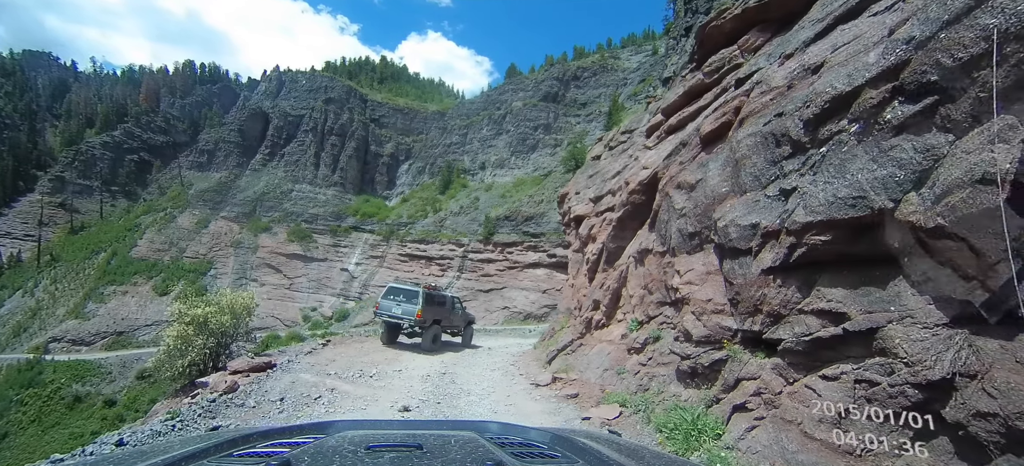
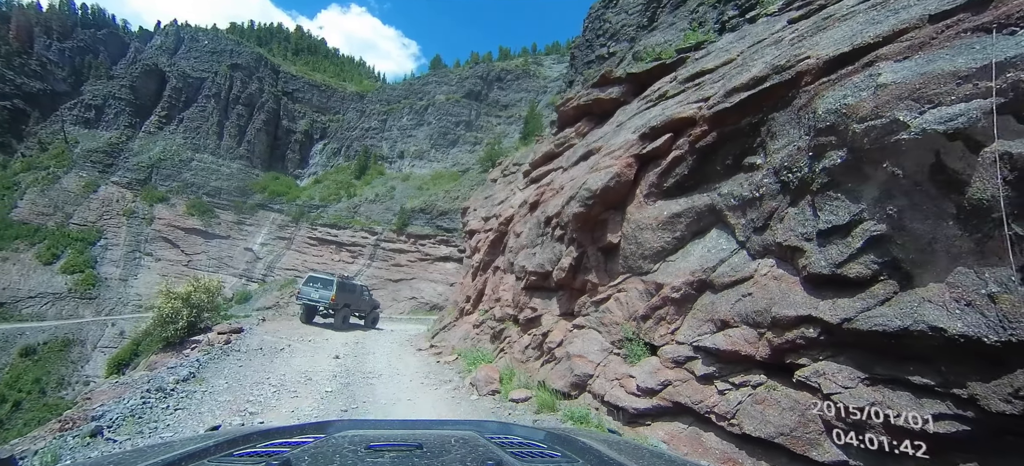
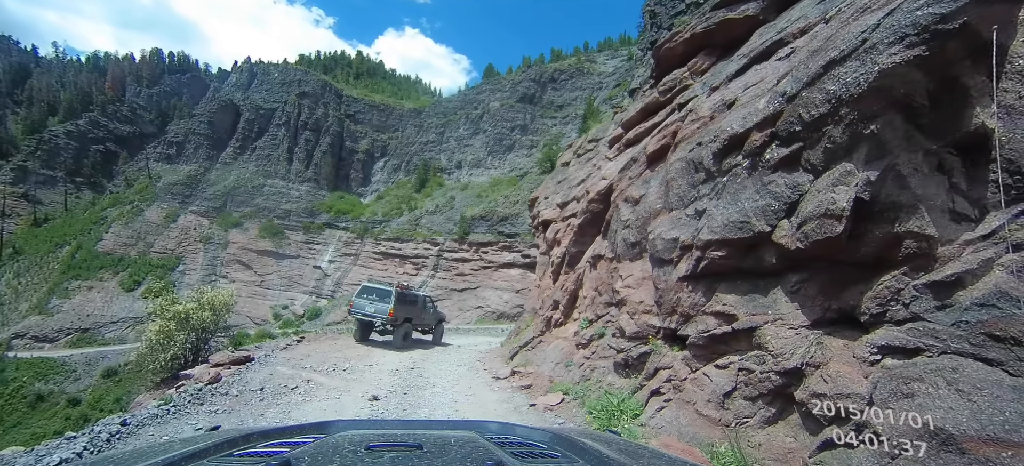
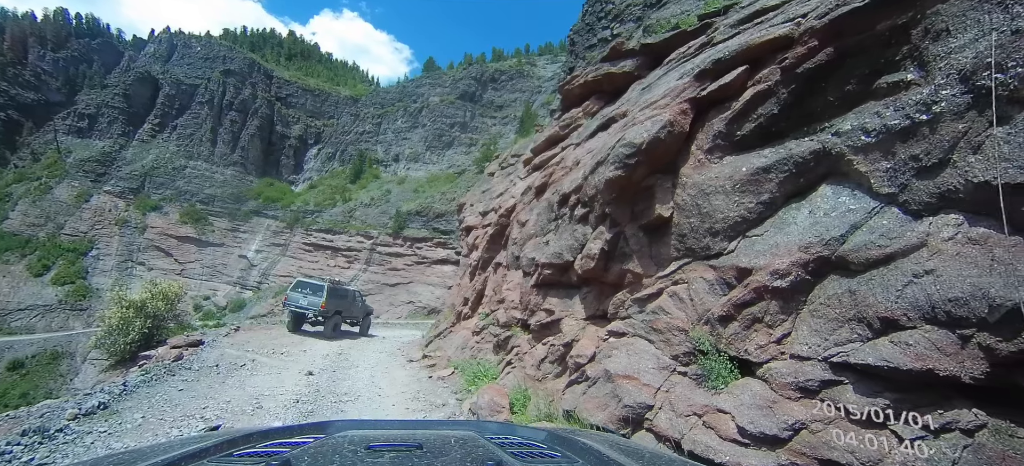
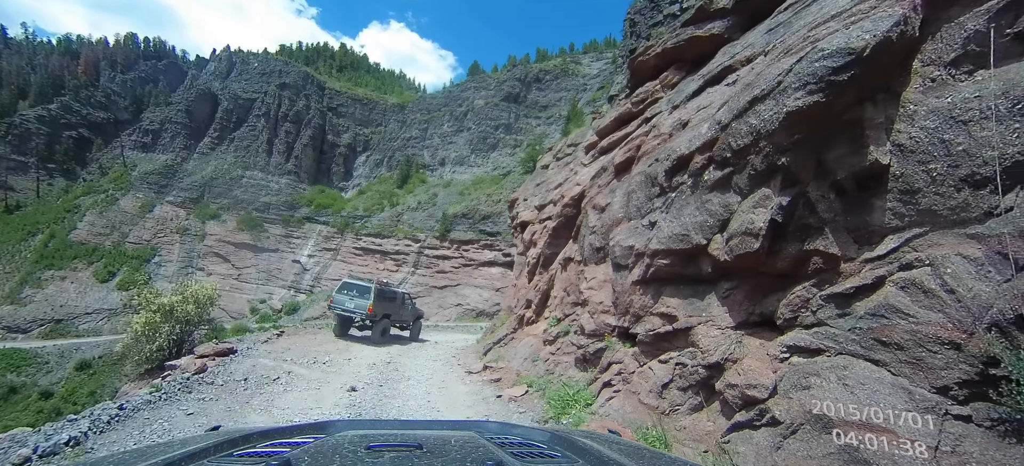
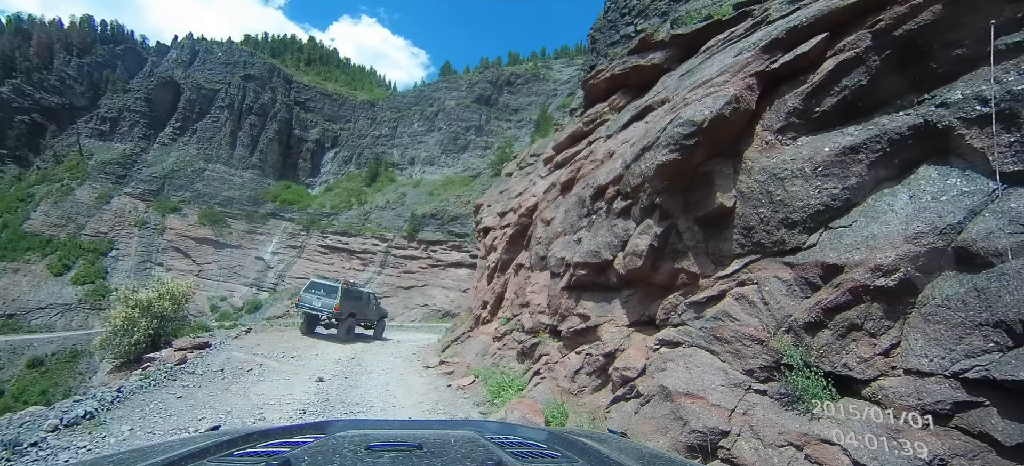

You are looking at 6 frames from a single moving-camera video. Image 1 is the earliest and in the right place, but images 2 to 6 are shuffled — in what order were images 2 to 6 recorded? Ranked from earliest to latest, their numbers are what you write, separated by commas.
3, 5, 6, 4, 2
